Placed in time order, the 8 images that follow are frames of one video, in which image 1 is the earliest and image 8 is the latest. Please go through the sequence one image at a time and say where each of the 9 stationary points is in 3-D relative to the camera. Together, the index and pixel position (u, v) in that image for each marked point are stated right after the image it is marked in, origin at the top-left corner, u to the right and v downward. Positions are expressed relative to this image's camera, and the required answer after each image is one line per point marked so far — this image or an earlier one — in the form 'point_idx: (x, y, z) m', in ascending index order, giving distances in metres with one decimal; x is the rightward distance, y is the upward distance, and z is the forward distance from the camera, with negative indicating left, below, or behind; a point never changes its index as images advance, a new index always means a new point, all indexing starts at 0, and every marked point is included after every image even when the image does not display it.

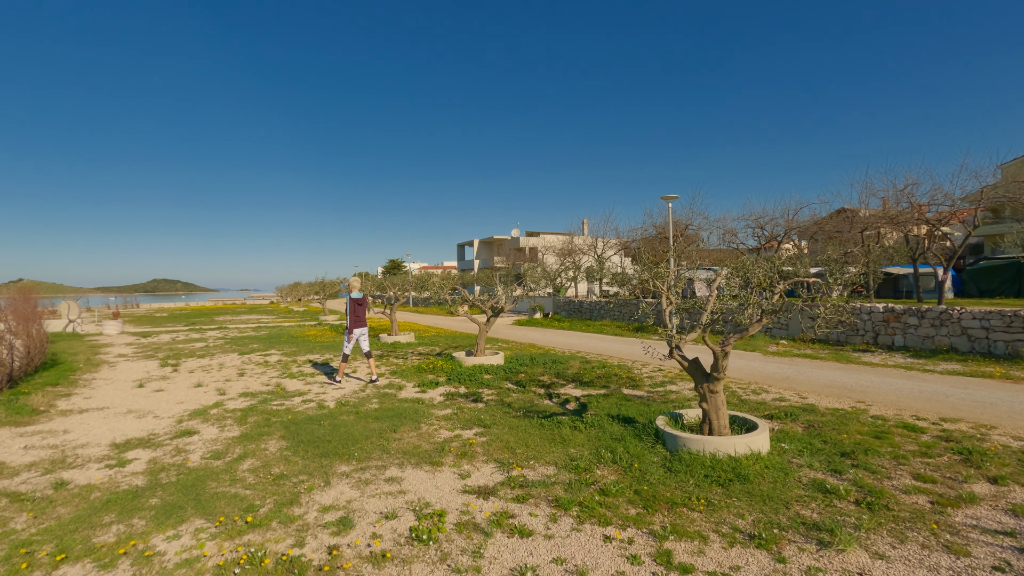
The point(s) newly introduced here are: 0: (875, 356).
0: (+9.1, -1.7, +12.2) m
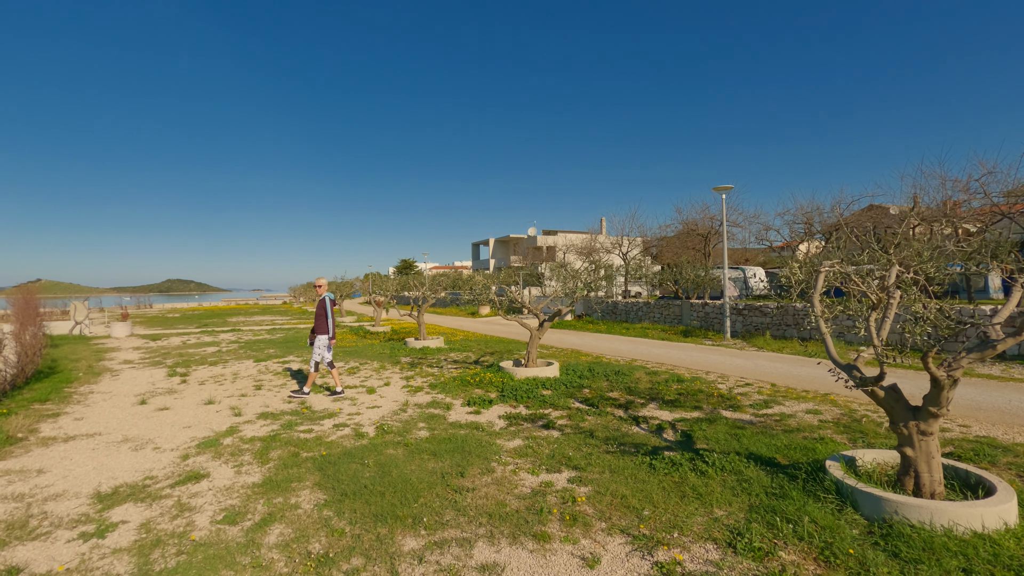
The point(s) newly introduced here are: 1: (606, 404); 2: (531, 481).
0: (+10.2, -1.7, +10.4) m
1: (+1.5, -1.9, +7.8) m
2: (+0.2, -1.9, +4.8) m
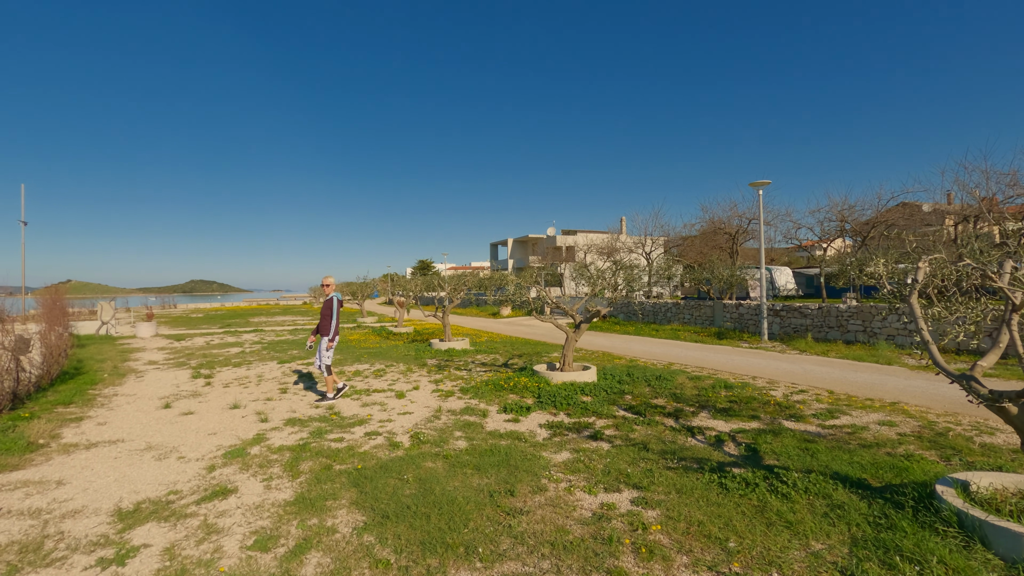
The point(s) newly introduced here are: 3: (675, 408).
0: (+10.9, -1.7, +9.6) m
1: (+2.1, -1.9, +7.3) m
2: (+0.7, -1.9, +4.3) m
3: (+2.5, -1.8, +7.5) m
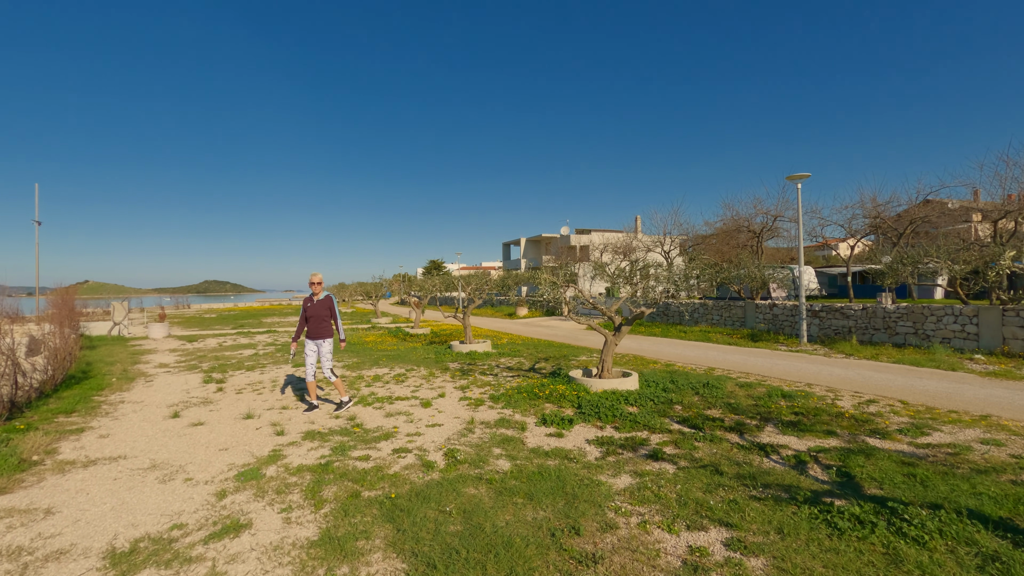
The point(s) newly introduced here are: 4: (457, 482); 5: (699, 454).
0: (+11.5, -1.7, +8.6) m
1: (+2.7, -1.8, +6.5) m
2: (+1.2, -1.9, +3.5) m
3: (+3.1, -1.8, +6.7) m
4: (-0.5, -1.9, +4.7) m
5: (+2.1, -1.9, +5.5) m
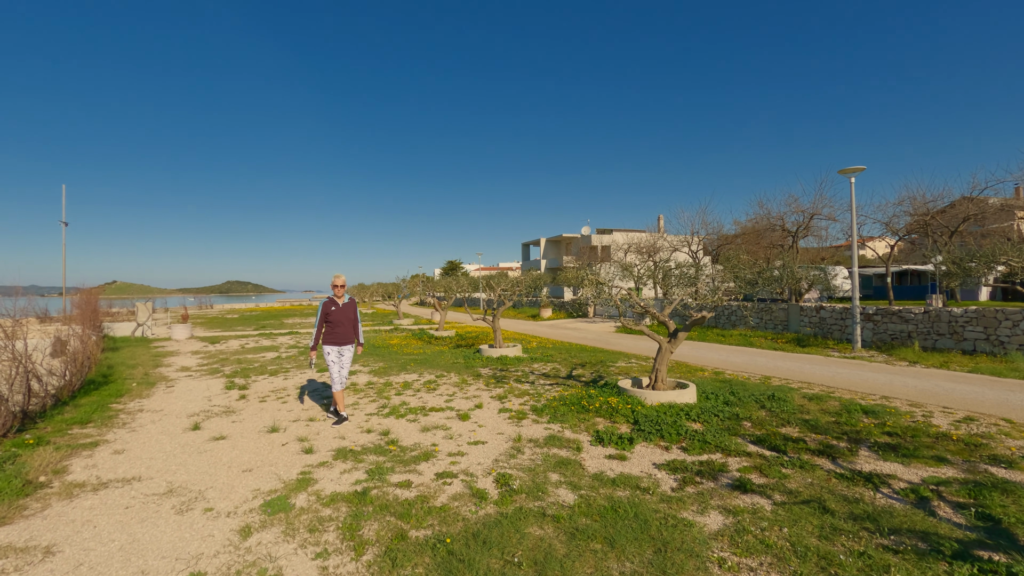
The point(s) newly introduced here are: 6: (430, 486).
0: (+12.2, -1.7, +7.5) m
1: (+3.3, -1.9, +5.7) m
2: (+1.7, -1.9, +2.8) m
3: (+3.7, -1.9, +5.9) m
4: (0.0, -1.9, +4.0) m
5: (+2.7, -1.9, +4.7) m
6: (-0.8, -1.9, +4.7) m
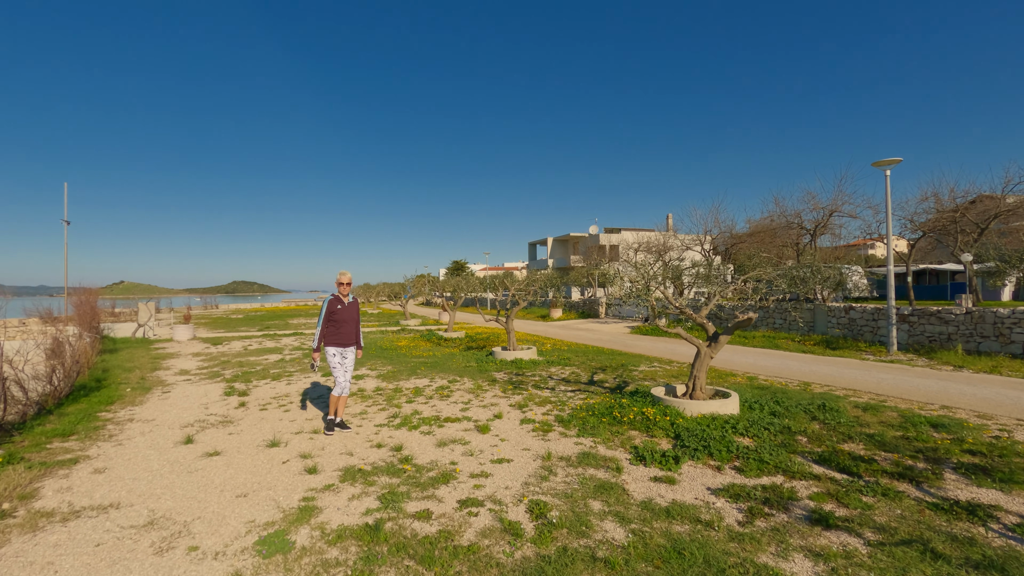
0: (+12.5, -1.7, +6.7) m
1: (+3.6, -1.8, +4.9) m
2: (+2.0, -1.9, +2.1) m
3: (+4.0, -1.8, +5.1) m
4: (+0.3, -1.9, +3.3) m
5: (+3.0, -1.9, +4.0) m
6: (-0.5, -1.9, +4.0) m
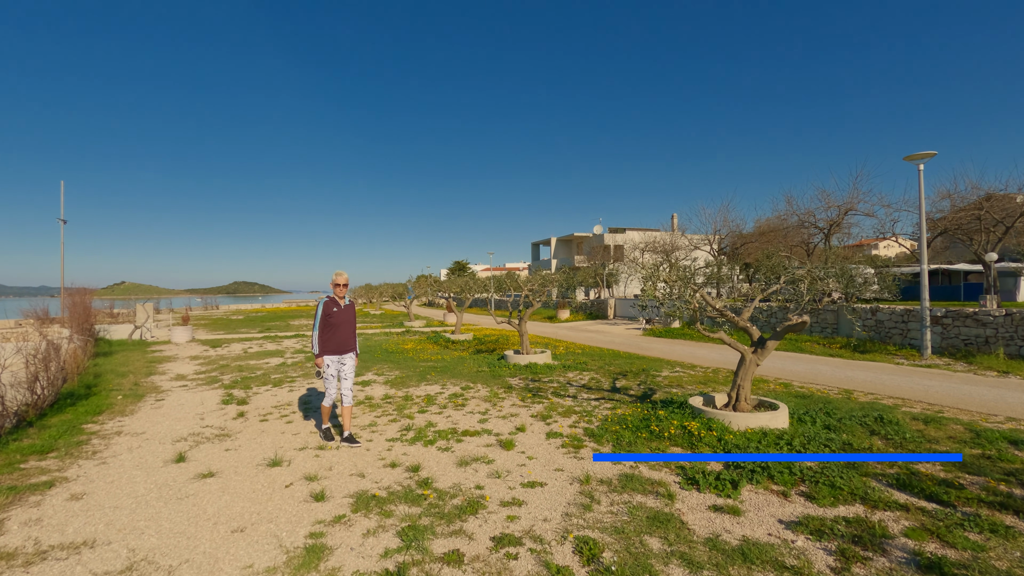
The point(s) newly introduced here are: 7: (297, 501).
0: (+12.9, -1.7, +6.1) m
1: (+3.9, -1.8, +4.3) m
2: (+2.3, -1.9, +1.4) m
3: (+4.4, -1.8, +4.5) m
4: (+0.7, -1.9, +2.7) m
5: (+3.4, -1.9, +3.3) m
6: (-0.2, -1.9, +3.4) m
7: (-2.0, -1.9, +4.4) m
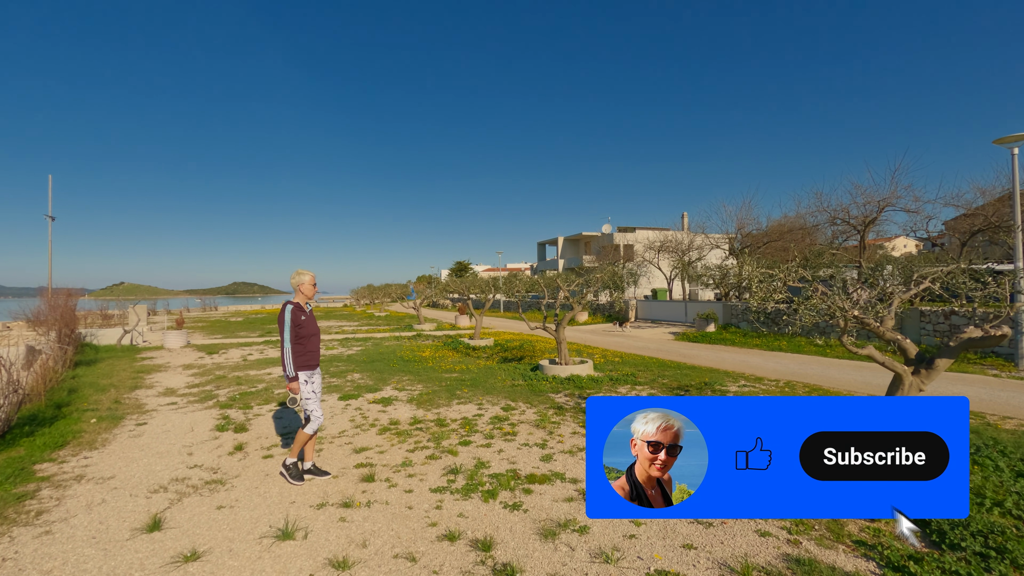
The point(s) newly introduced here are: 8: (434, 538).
0: (+13.7, -1.7, +4.6) m
1: (+4.8, -1.9, +2.8) m
2: (+3.2, -1.9, -0.1) m
3: (+5.2, -1.8, +3.0) m
4: (+1.5, -1.9, +1.1) m
5: (+4.2, -1.9, +1.8) m
6: (+0.7, -1.9, +1.9) m
7: (-1.1, -1.9, +2.9) m
8: (-0.6, -1.9, +3.9) m
